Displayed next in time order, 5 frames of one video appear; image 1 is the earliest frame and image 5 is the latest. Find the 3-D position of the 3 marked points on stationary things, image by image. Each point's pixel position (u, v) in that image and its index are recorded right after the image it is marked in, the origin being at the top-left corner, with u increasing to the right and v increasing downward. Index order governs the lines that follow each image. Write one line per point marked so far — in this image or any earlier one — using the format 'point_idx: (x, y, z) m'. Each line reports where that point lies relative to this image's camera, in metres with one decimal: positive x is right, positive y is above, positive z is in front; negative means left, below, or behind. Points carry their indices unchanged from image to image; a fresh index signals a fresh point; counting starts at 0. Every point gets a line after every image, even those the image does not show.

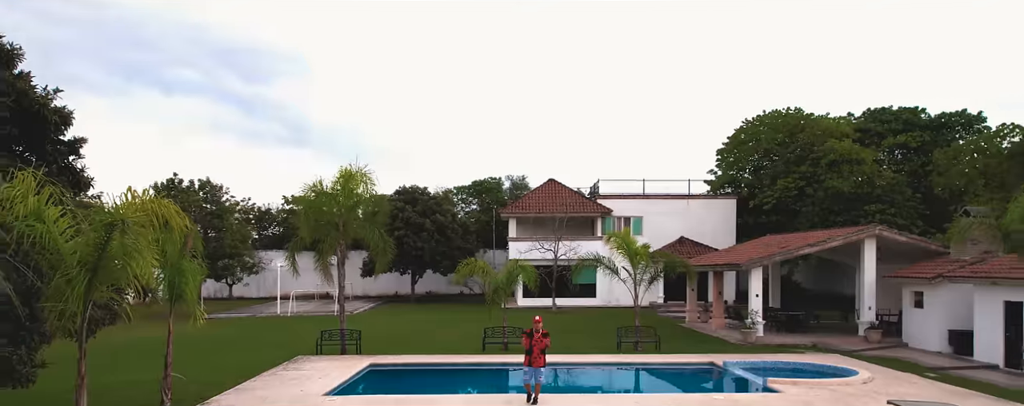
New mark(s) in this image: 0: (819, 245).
0: (+8.5, -1.2, +17.8) m
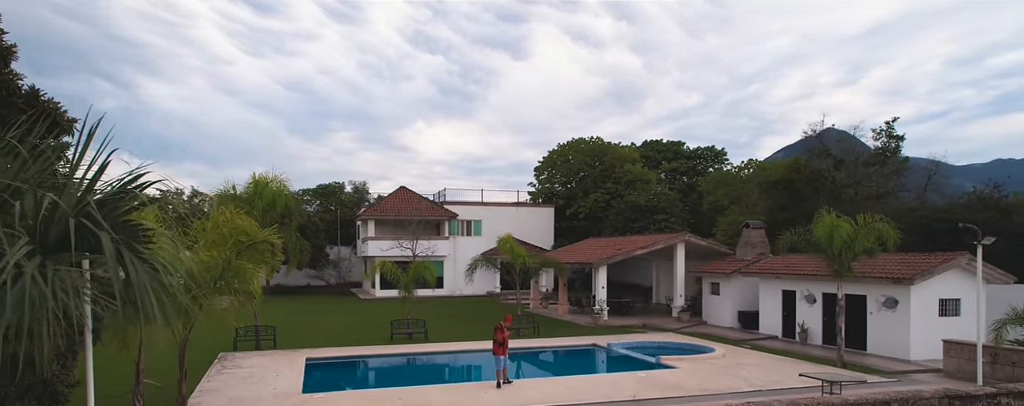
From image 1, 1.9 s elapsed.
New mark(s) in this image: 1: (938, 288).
0: (+4.7, -1.6, +22.9) m
1: (+10.5, -2.1, +15.8) m
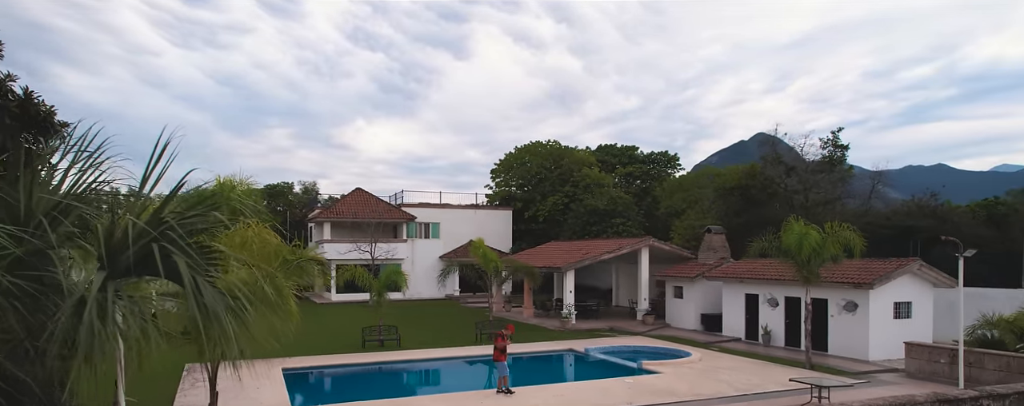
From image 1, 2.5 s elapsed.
0: (+3.5, -1.8, +23.2) m
1: (+10.0, -2.3, +16.7) m
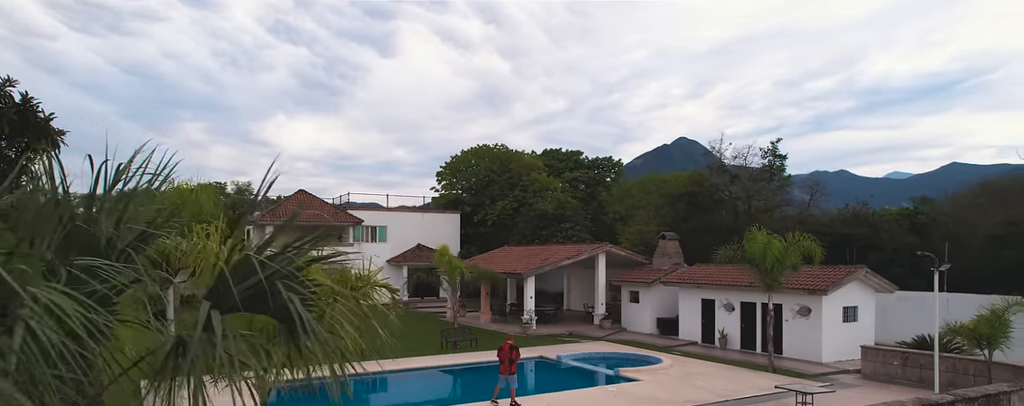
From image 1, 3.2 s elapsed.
0: (+2.1, -2.0, +23.5) m
1: (+9.2, -2.6, +17.8) m
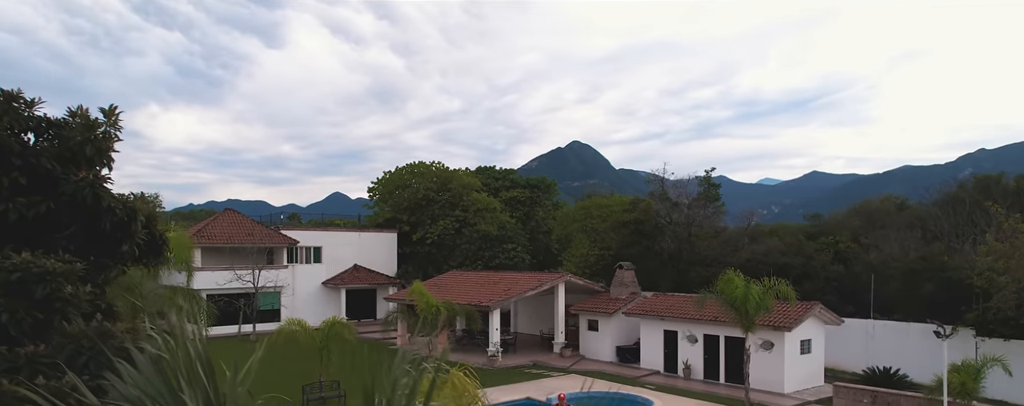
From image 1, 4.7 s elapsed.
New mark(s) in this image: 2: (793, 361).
0: (+0.7, -3.2, +23.8) m
1: (+8.7, -3.9, +19.3) m
2: (+8.3, -4.7, +19.0) m
